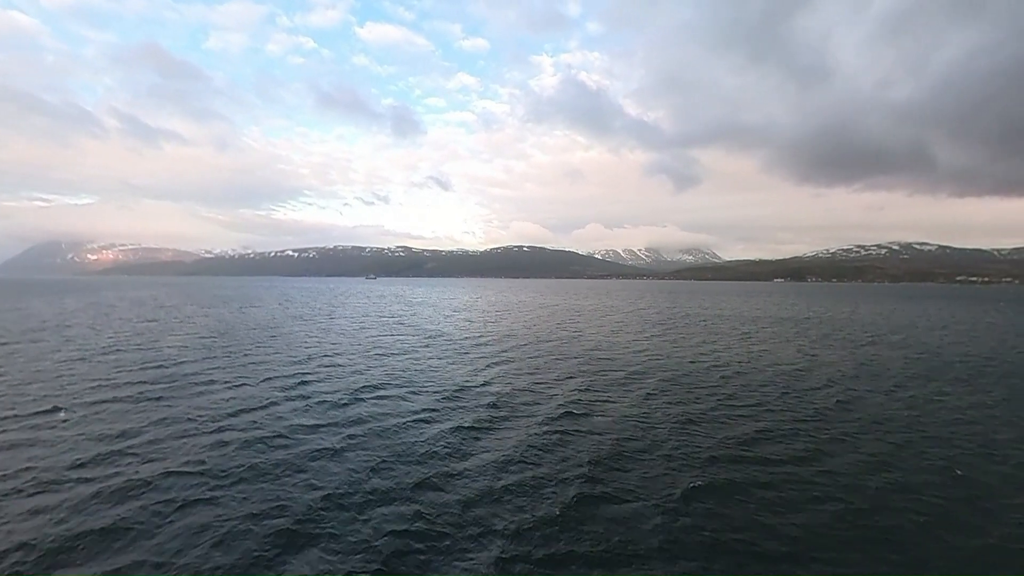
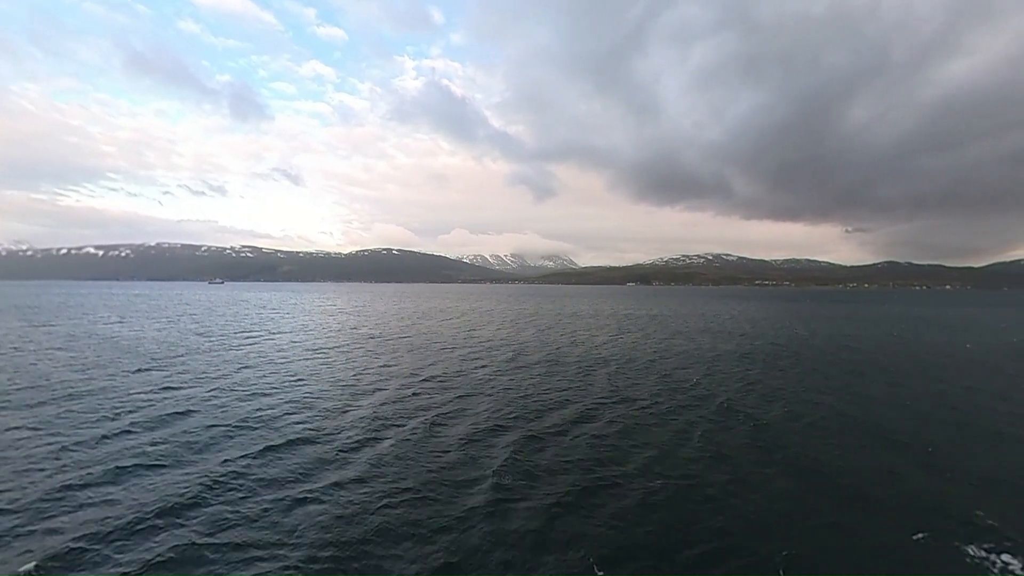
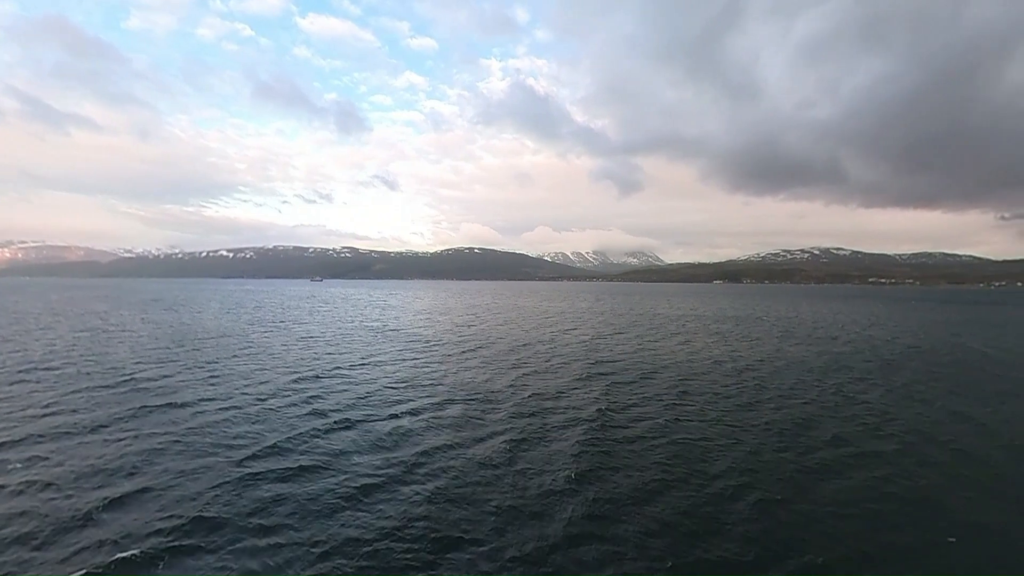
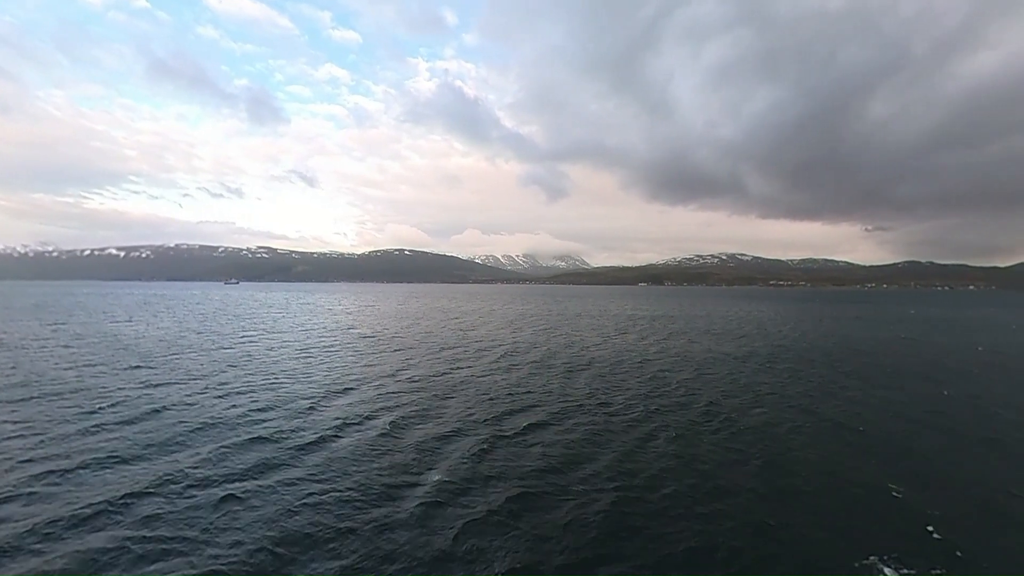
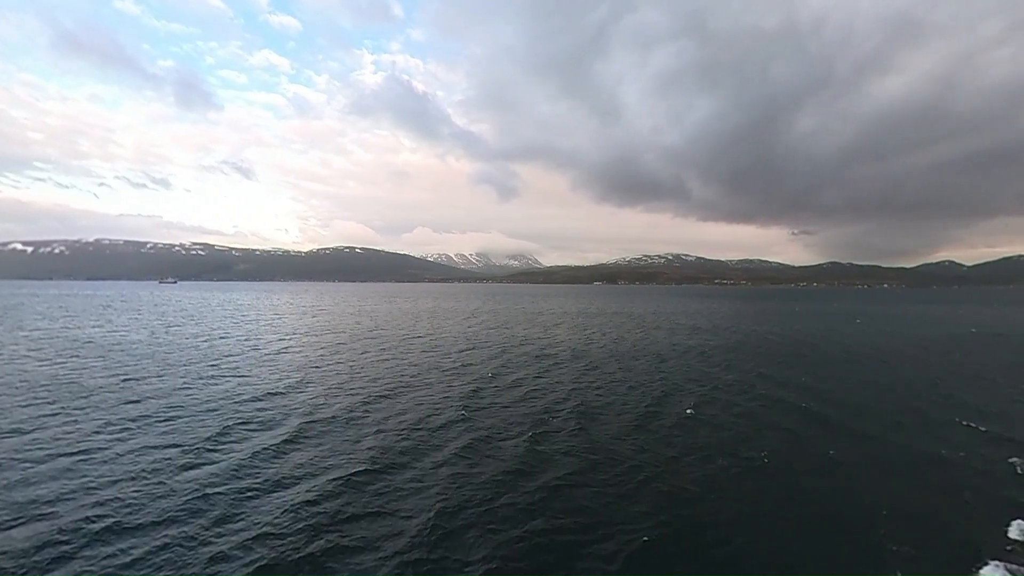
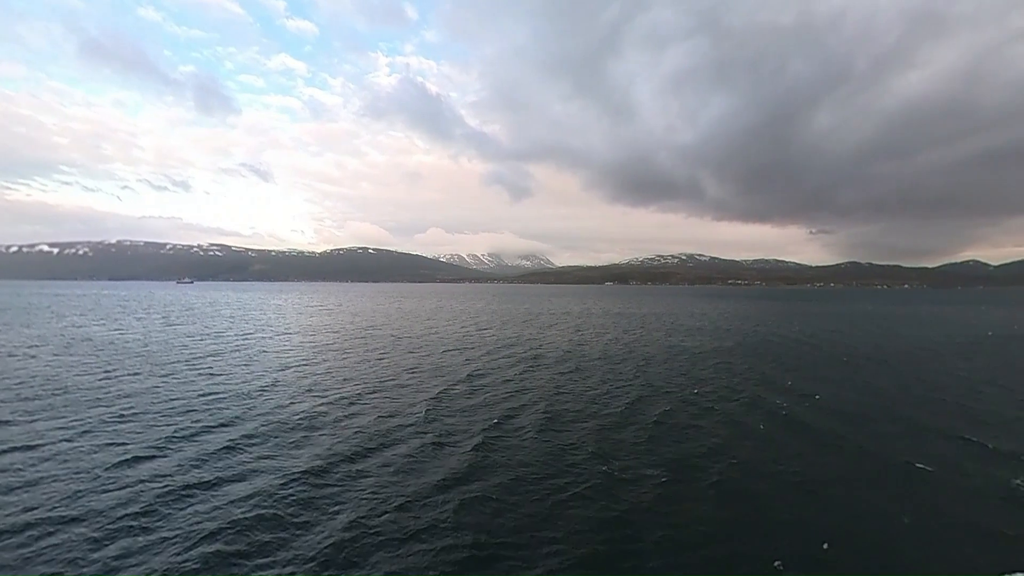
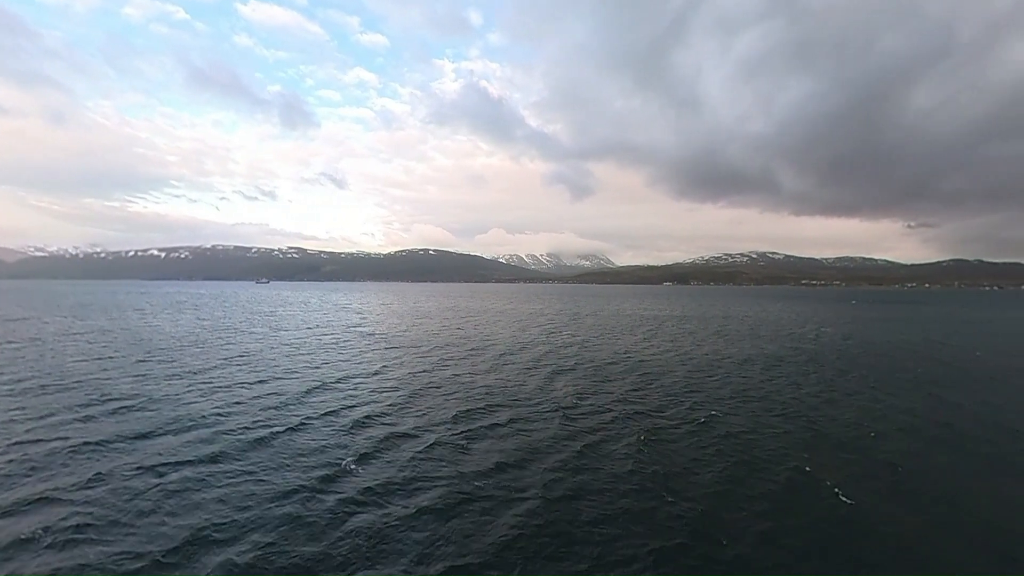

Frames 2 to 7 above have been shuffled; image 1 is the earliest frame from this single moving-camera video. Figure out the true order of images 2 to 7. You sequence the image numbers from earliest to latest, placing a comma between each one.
3, 7, 4, 2, 6, 5
